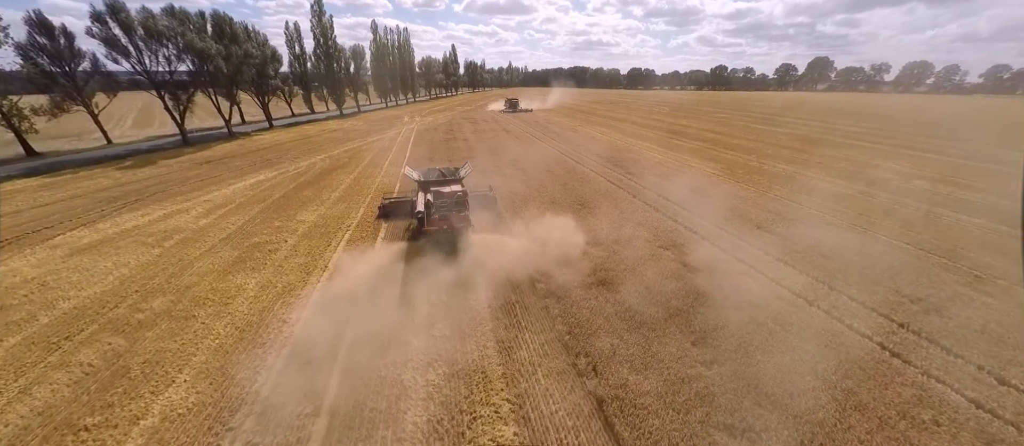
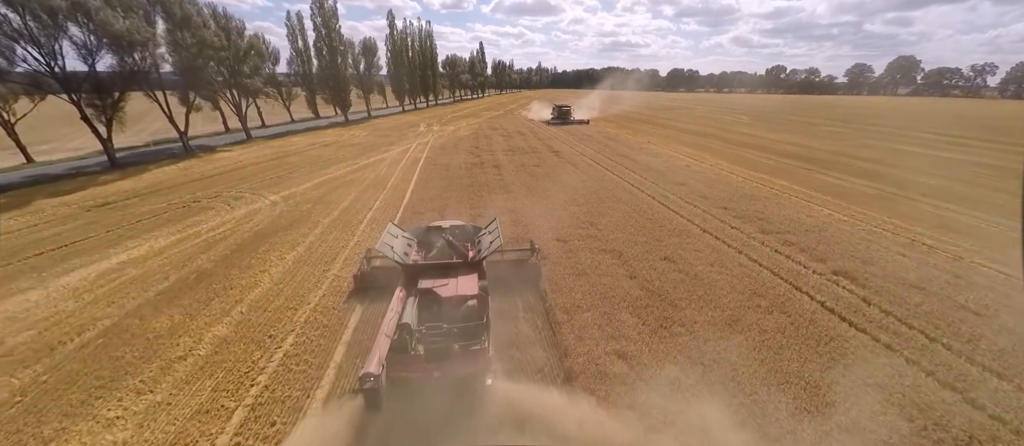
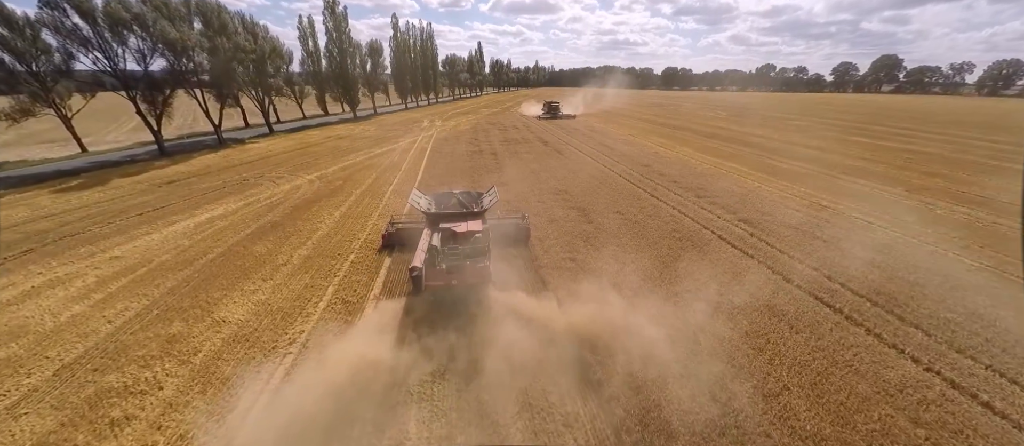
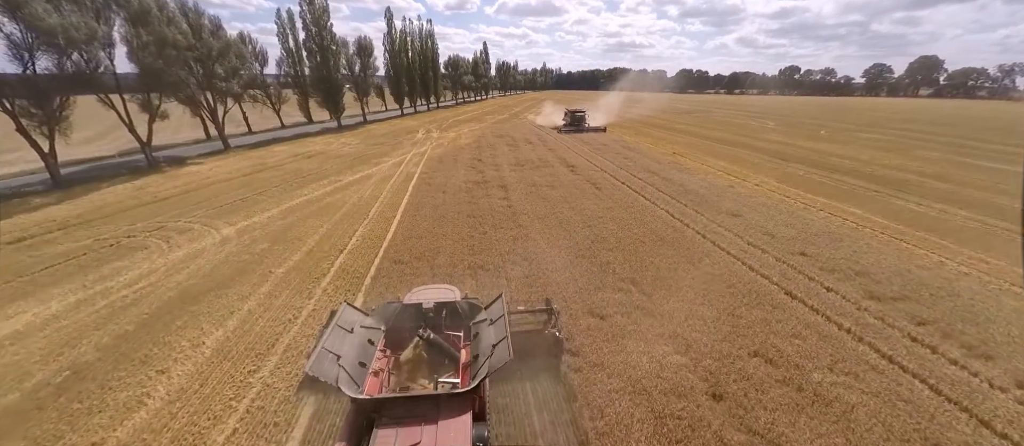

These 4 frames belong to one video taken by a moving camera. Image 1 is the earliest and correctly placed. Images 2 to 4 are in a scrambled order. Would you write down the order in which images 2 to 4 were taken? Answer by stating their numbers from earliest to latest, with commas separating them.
3, 2, 4
